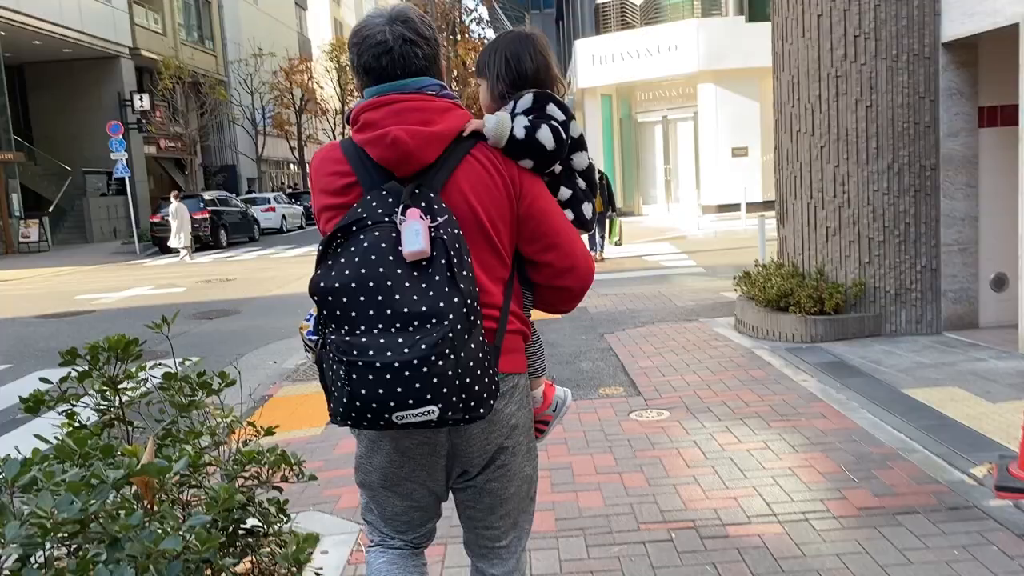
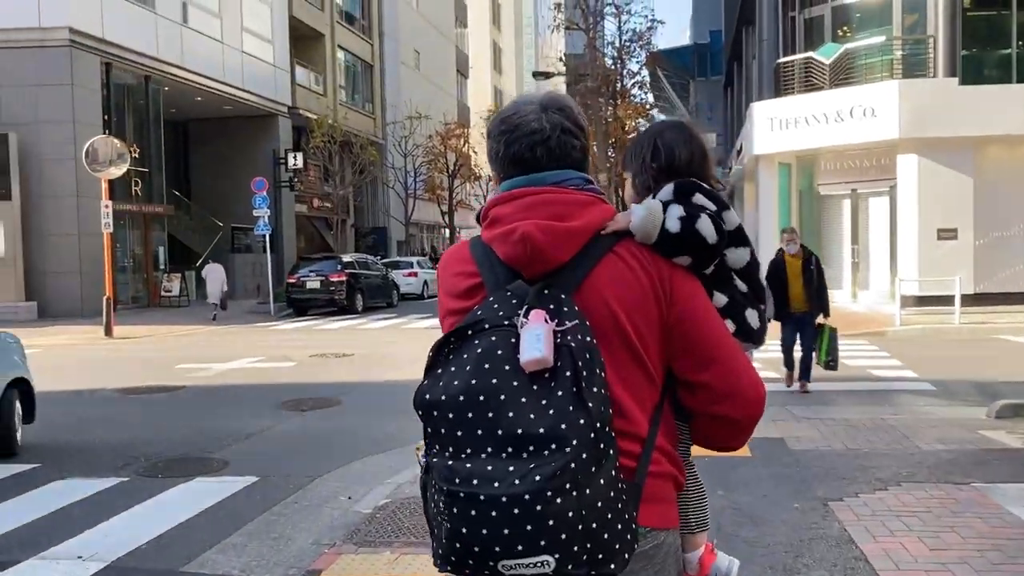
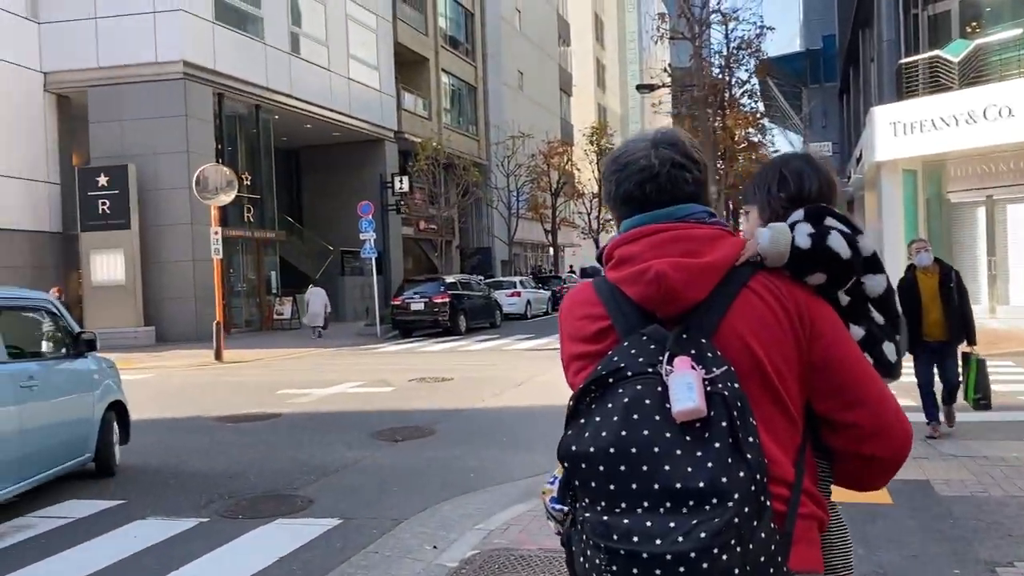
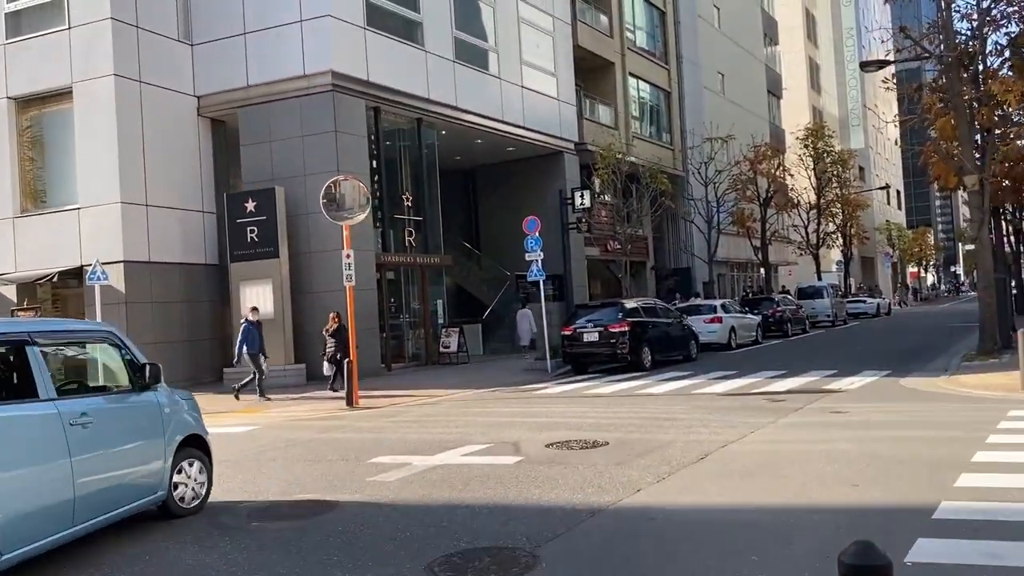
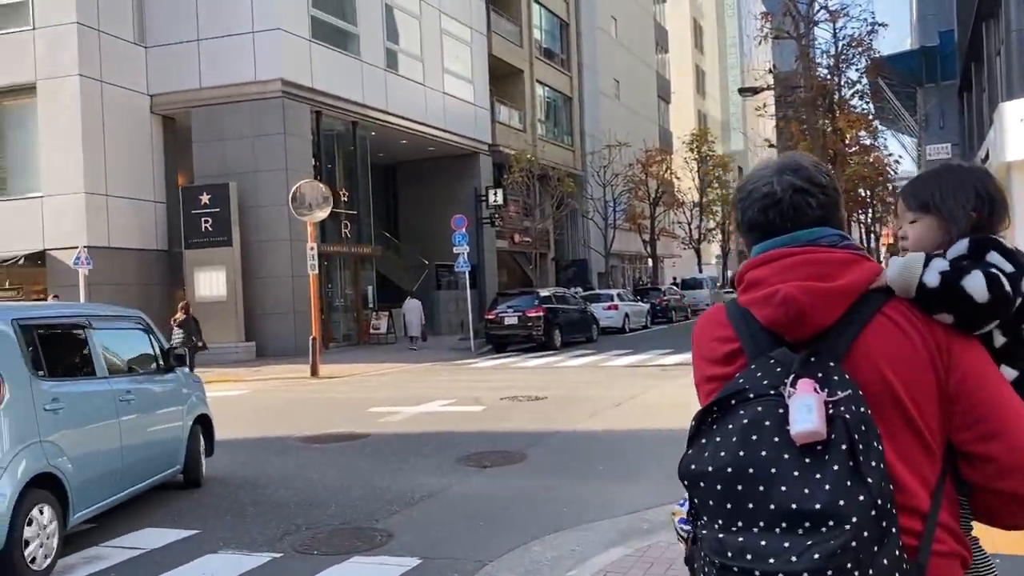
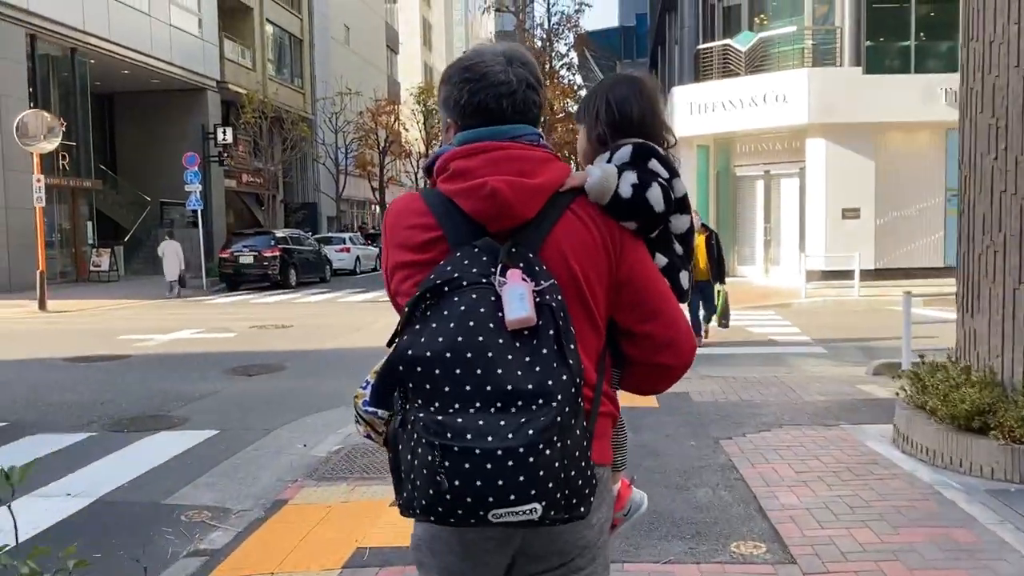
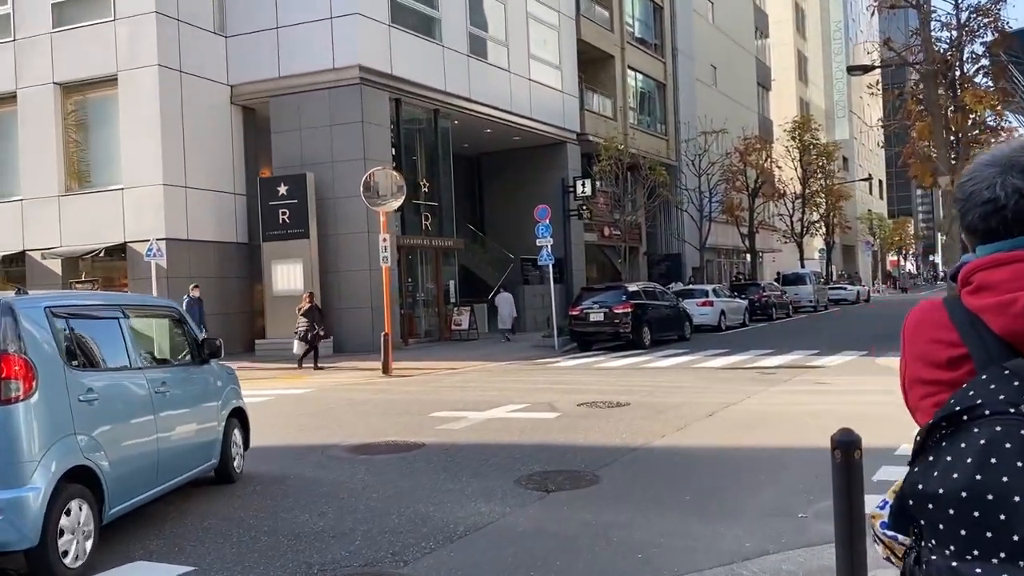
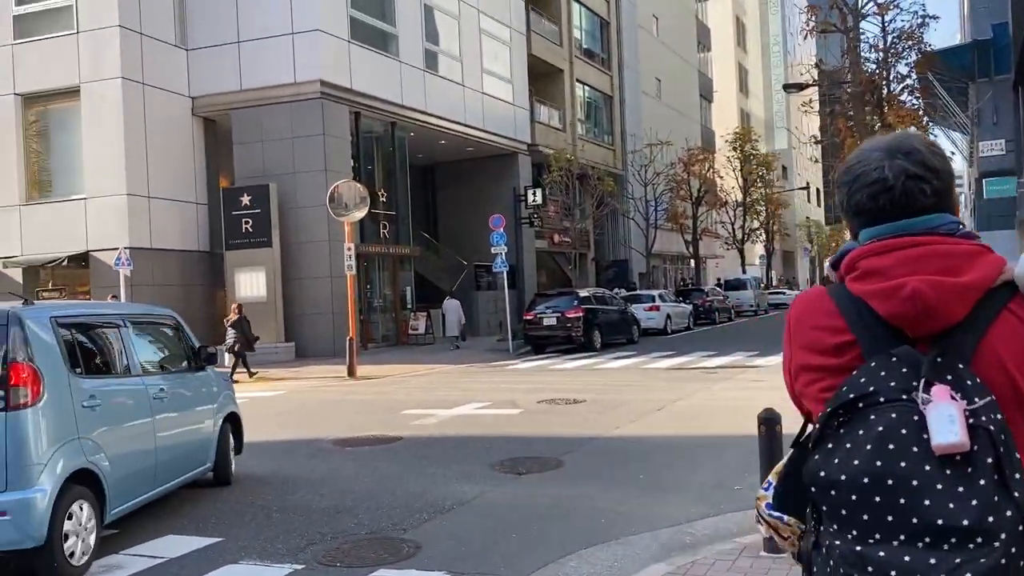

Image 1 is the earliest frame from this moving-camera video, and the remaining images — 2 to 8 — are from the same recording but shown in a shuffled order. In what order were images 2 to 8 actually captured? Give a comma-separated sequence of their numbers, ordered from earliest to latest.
6, 2, 3, 5, 8, 7, 4
